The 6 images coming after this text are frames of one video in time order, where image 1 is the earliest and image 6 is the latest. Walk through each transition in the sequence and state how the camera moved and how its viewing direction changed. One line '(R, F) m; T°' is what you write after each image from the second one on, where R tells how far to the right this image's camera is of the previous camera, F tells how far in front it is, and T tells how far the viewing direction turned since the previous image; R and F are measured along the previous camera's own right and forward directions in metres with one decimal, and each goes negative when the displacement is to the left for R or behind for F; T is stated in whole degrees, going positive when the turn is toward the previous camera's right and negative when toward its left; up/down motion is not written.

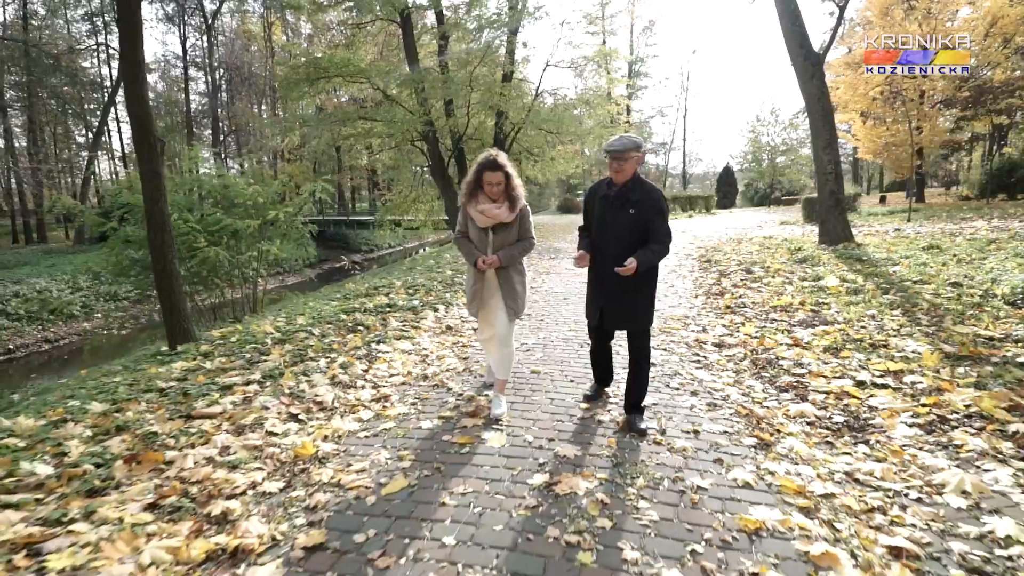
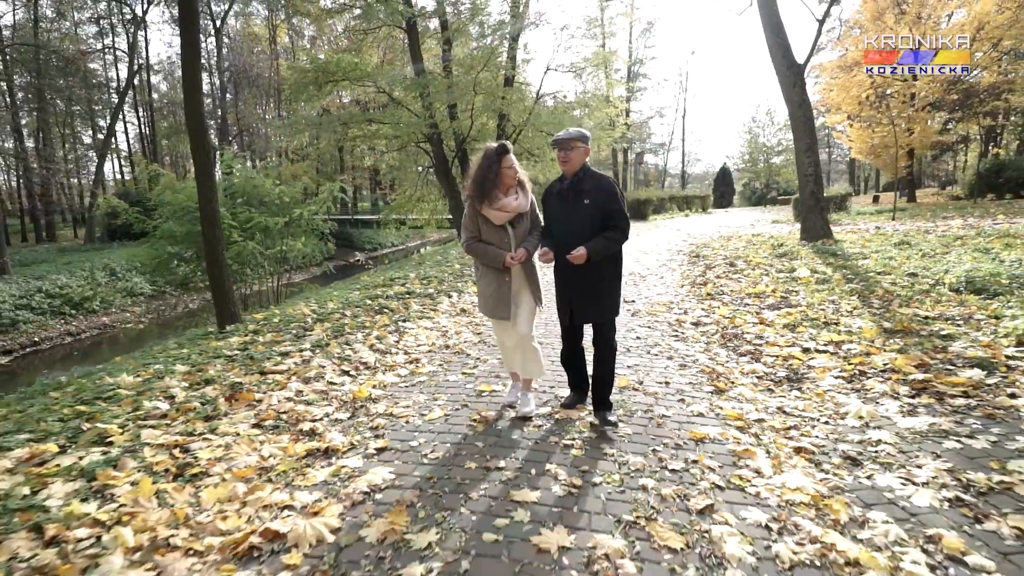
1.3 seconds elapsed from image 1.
(-0.1, -0.9) m; 0°
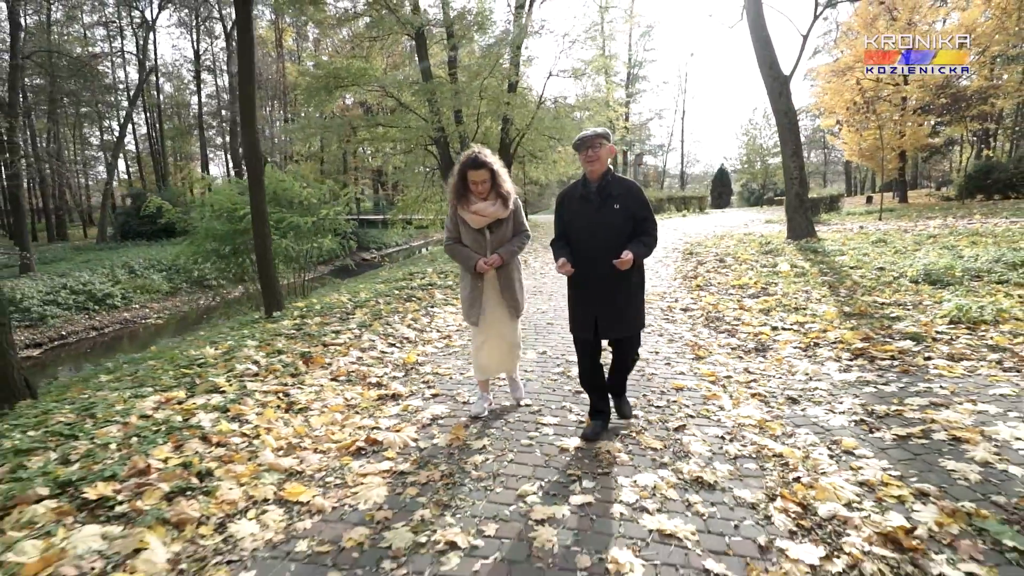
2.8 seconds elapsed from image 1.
(-0.2, -1.0) m; 0°
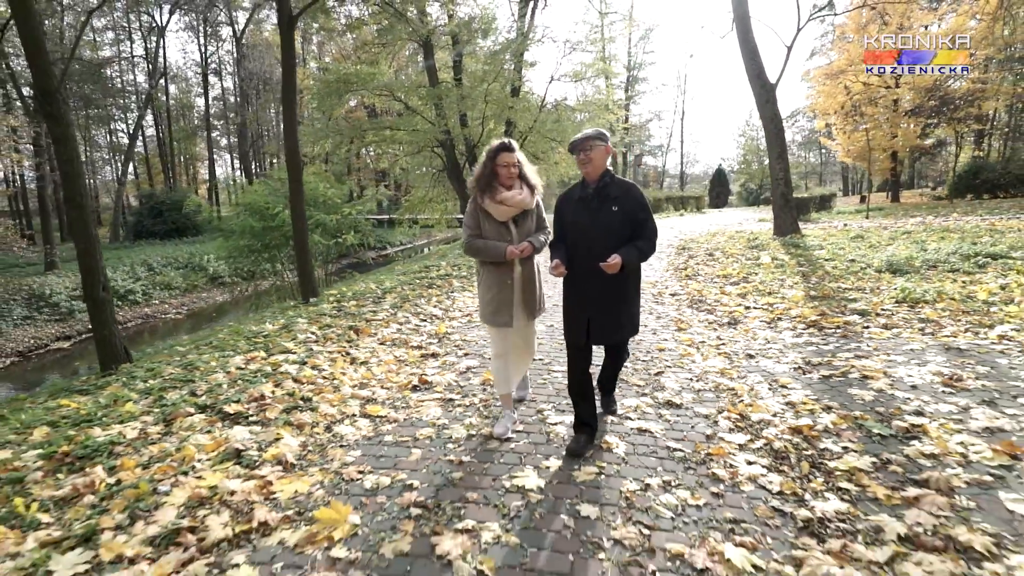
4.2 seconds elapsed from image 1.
(-0.2, -1.0) m; 0°
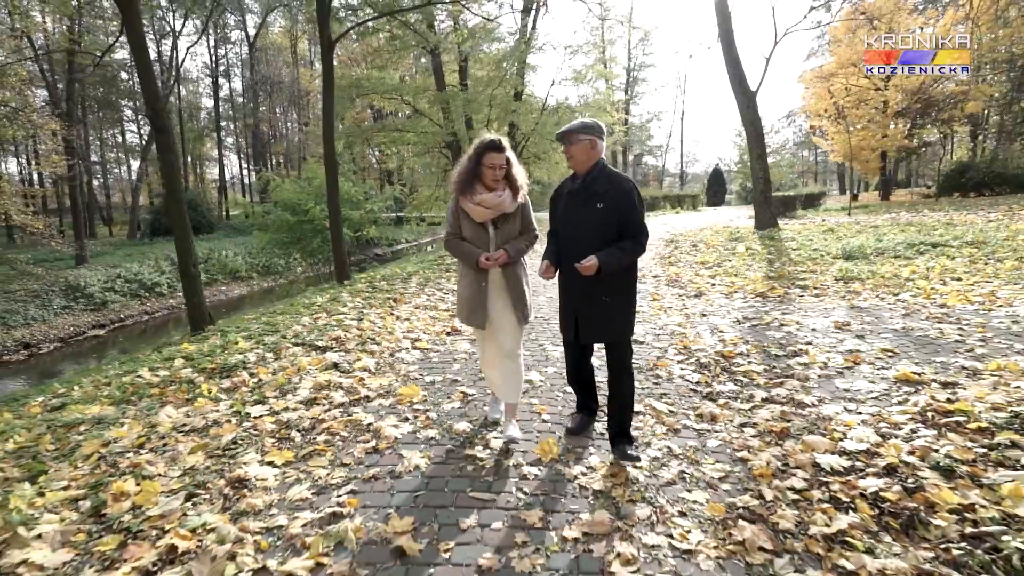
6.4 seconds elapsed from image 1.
(-0.1, -1.4) m; 0°
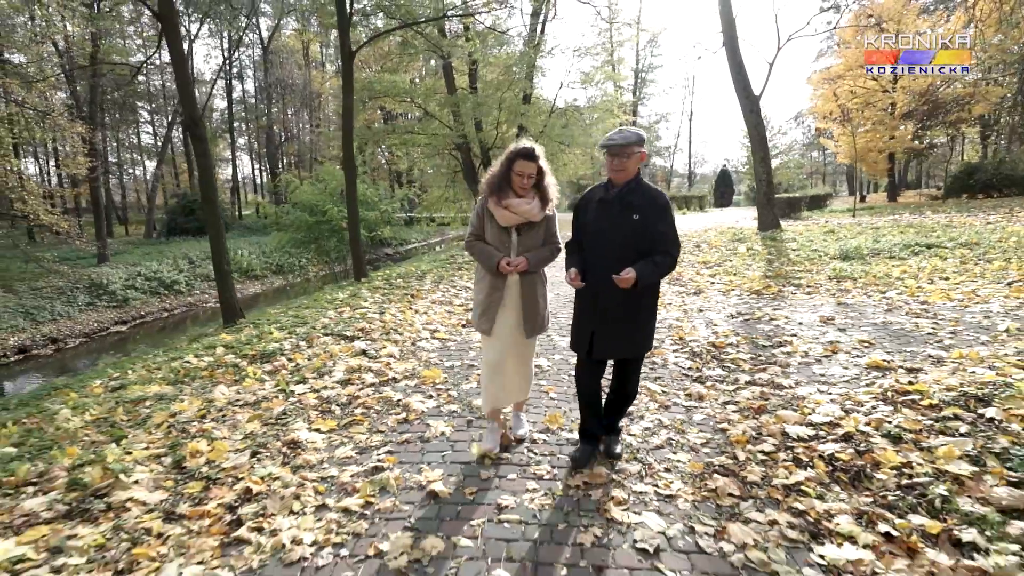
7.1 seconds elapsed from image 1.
(0.0, -0.5) m; -1°
